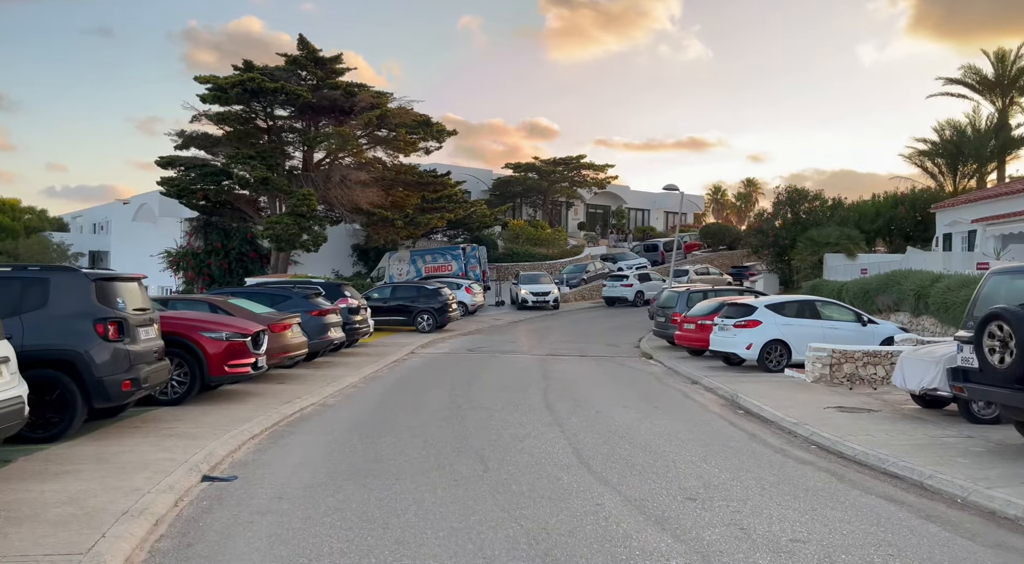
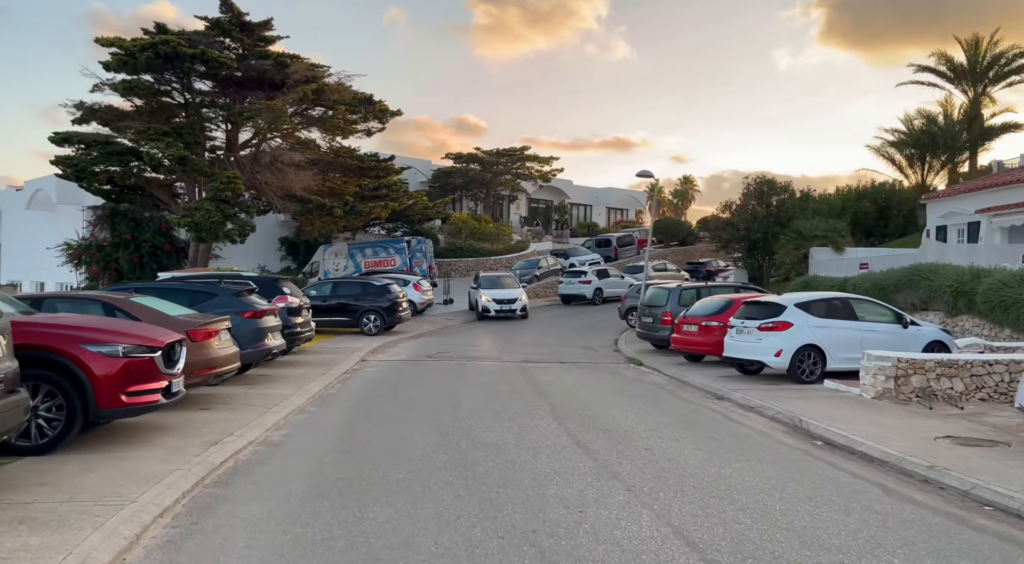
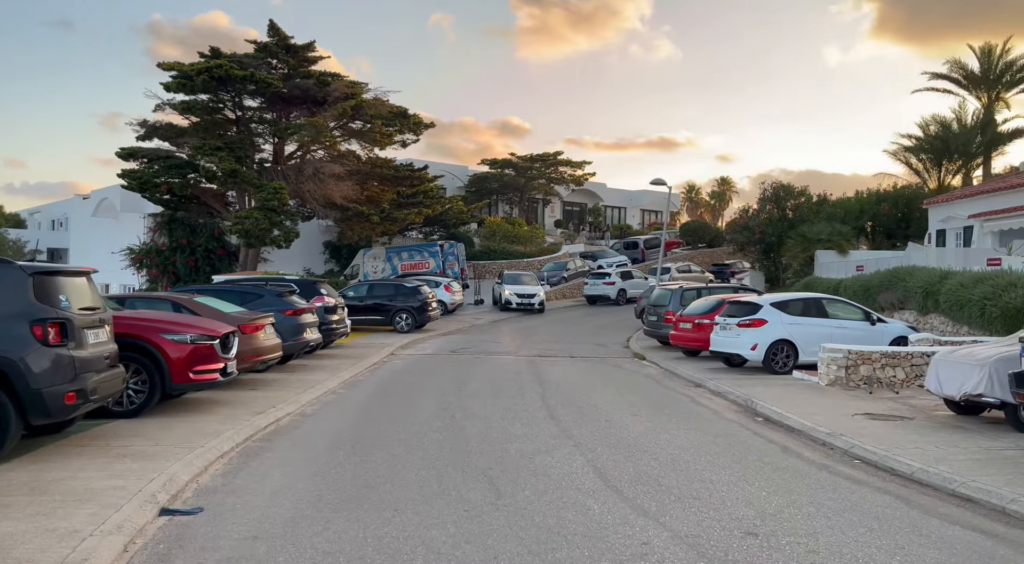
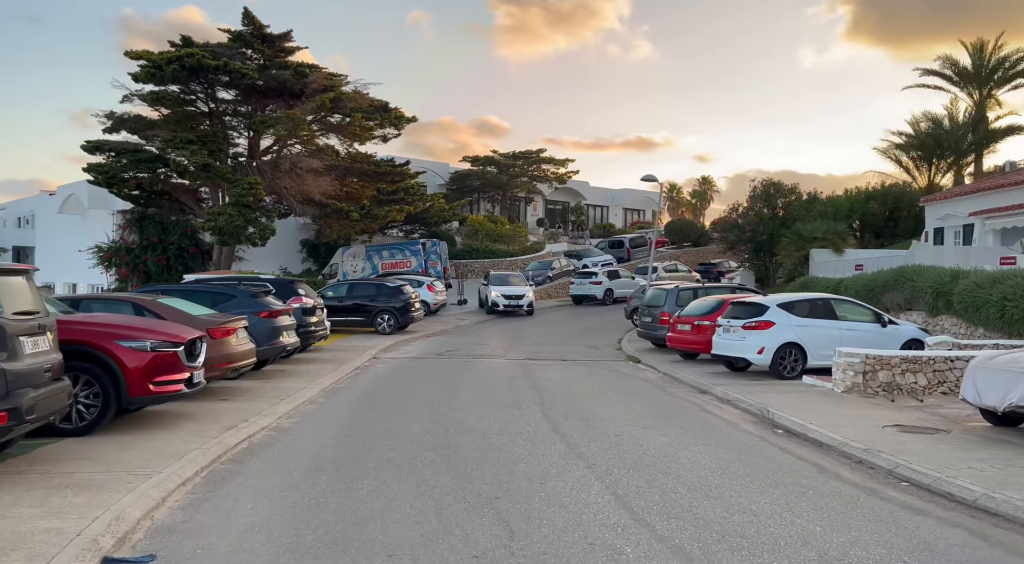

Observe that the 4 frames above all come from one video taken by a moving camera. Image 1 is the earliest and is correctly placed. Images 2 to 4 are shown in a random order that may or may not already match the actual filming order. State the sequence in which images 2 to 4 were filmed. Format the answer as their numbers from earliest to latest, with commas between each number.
3, 4, 2
